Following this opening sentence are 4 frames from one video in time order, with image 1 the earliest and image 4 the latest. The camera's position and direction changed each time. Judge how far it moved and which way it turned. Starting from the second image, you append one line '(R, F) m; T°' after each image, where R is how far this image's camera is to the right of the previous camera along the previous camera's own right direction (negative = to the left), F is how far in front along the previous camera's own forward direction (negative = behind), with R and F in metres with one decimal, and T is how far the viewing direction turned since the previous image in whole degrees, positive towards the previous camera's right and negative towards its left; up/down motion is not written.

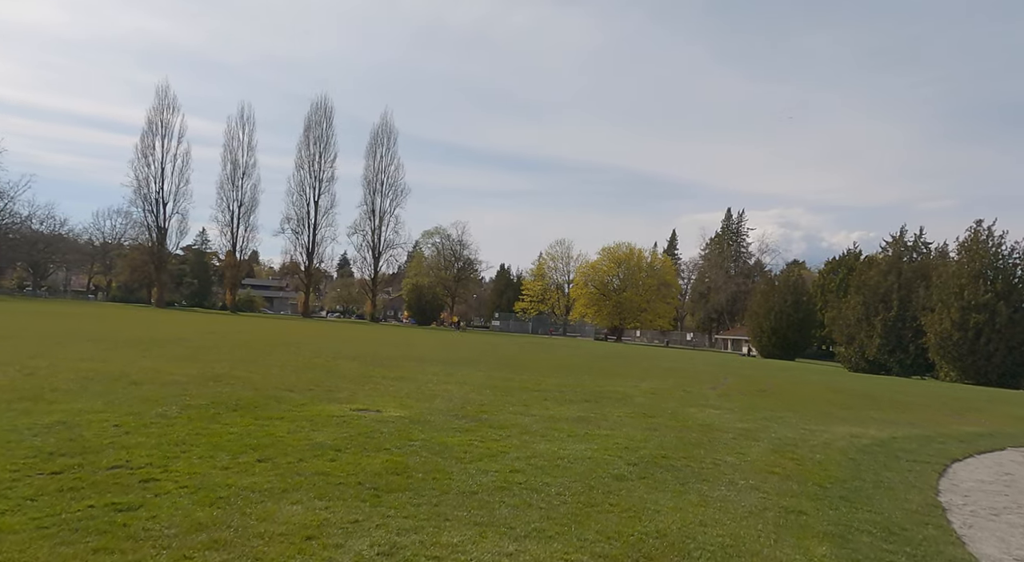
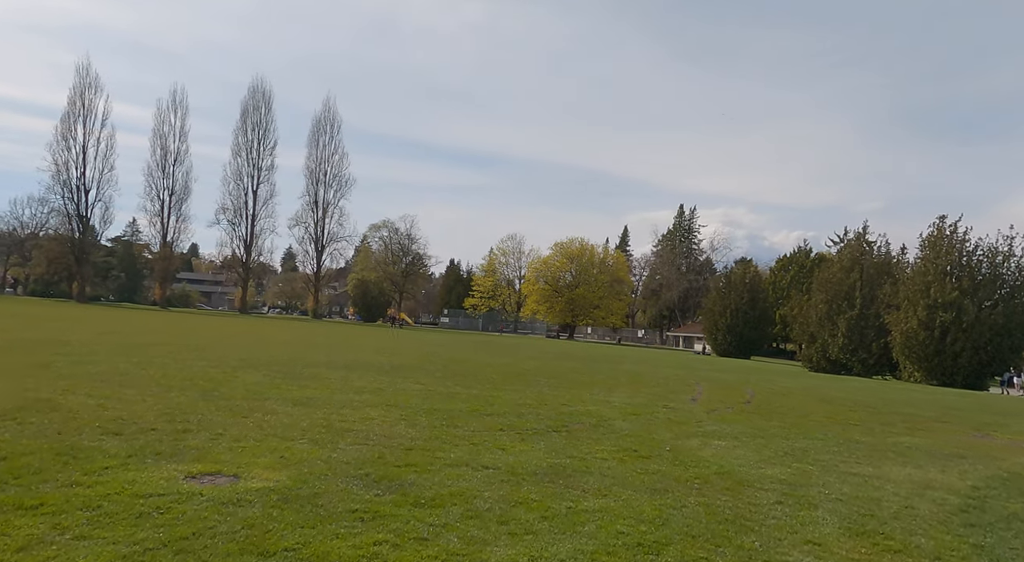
(+0.1, +4.5) m; +4°
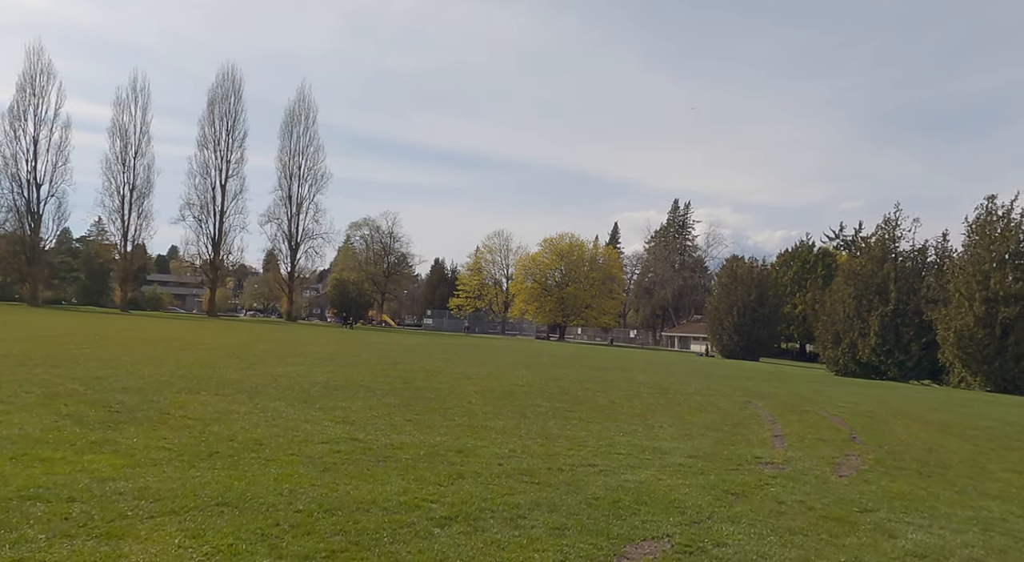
(0.0, +8.6) m; +1°
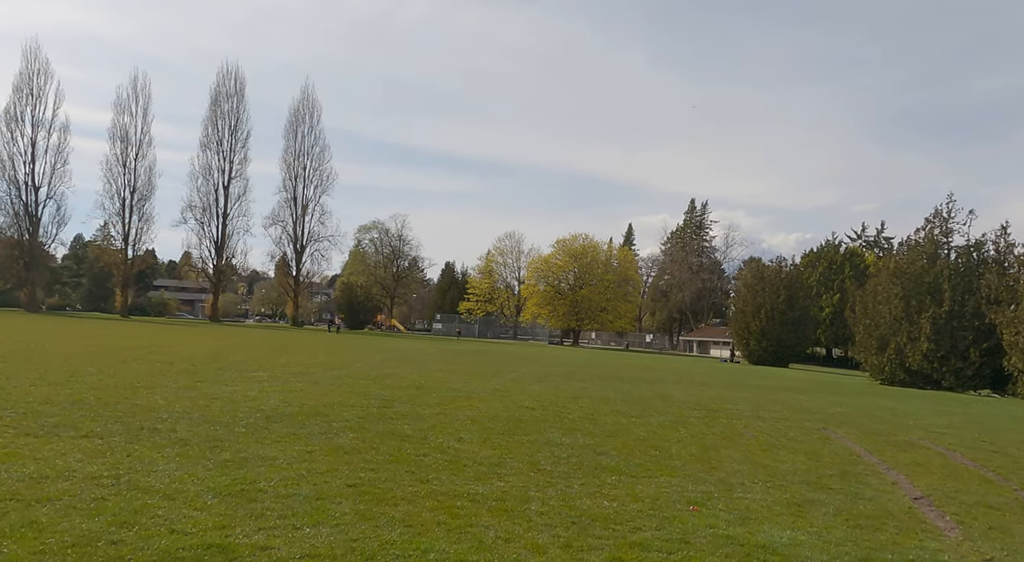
(+0.1, +5.4) m; -1°
